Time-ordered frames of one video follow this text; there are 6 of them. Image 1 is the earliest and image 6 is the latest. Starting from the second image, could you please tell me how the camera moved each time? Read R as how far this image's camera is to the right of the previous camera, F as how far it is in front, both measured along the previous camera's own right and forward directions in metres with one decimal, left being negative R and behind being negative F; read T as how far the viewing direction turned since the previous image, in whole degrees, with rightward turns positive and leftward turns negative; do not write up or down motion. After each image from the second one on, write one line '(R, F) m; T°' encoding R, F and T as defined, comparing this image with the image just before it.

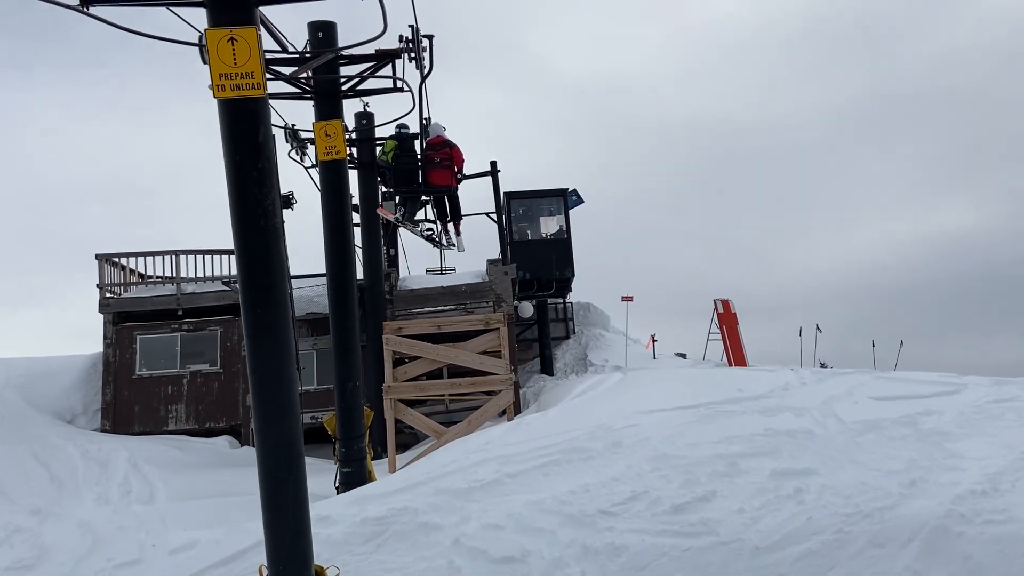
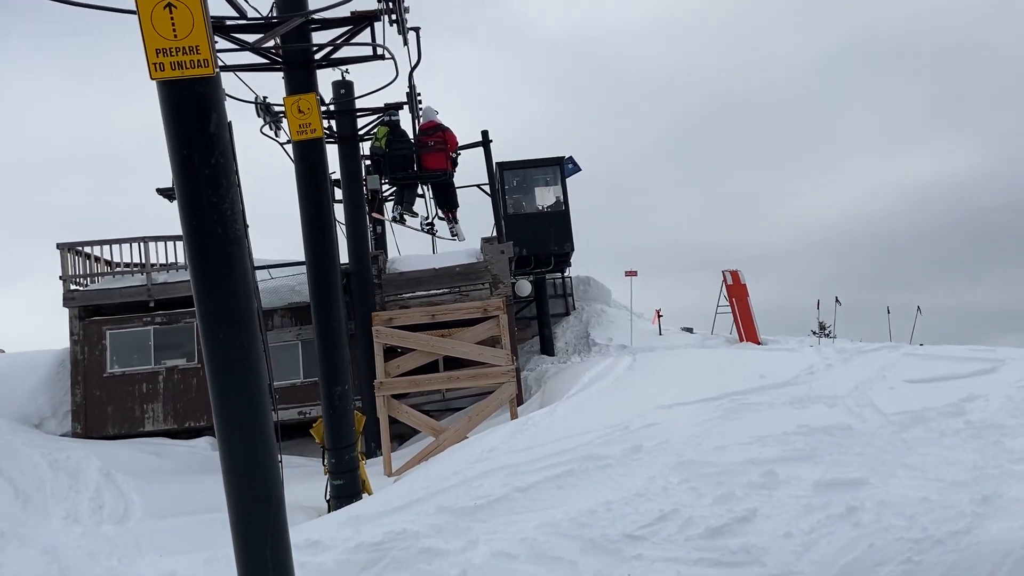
(-0.1, +0.9) m; +1°
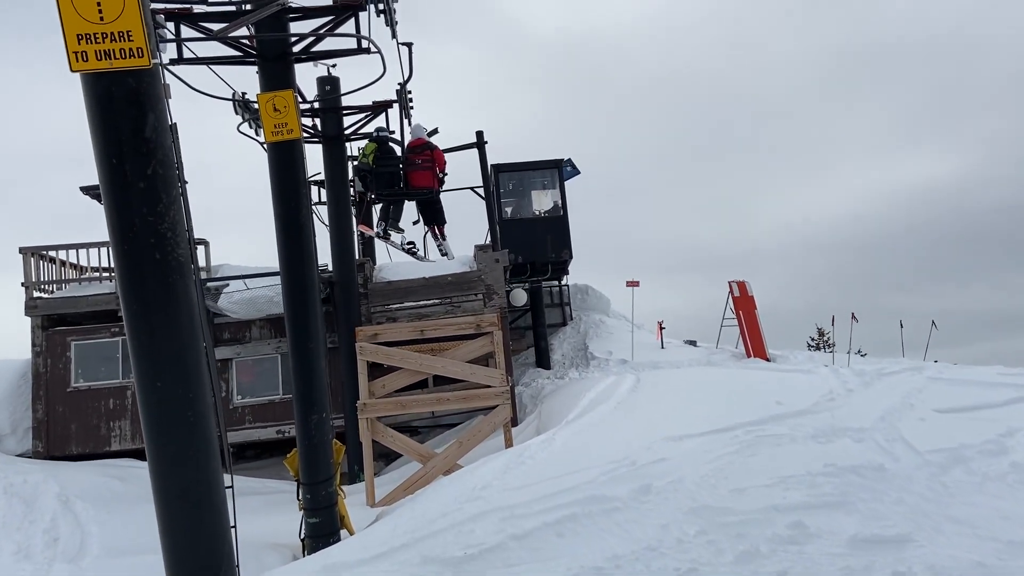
(0.0, +0.8) m; +1°
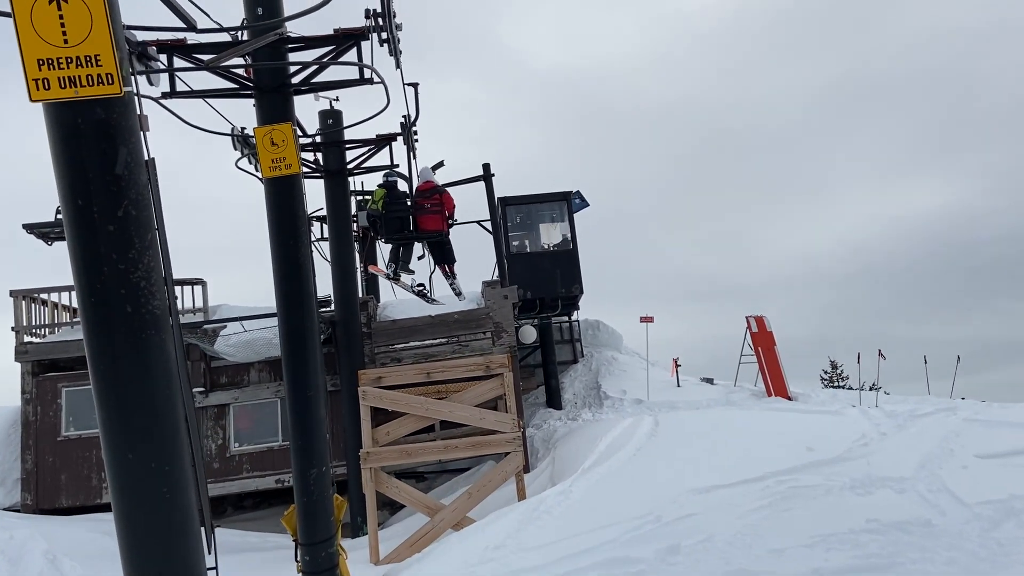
(-0.1, +0.5) m; 0°
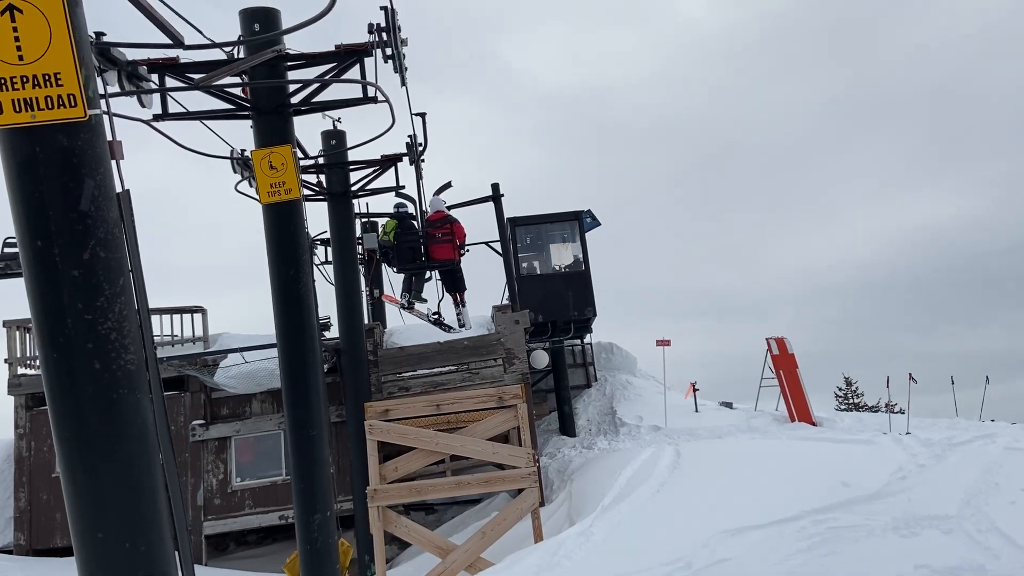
(-0.1, +0.5) m; 0°
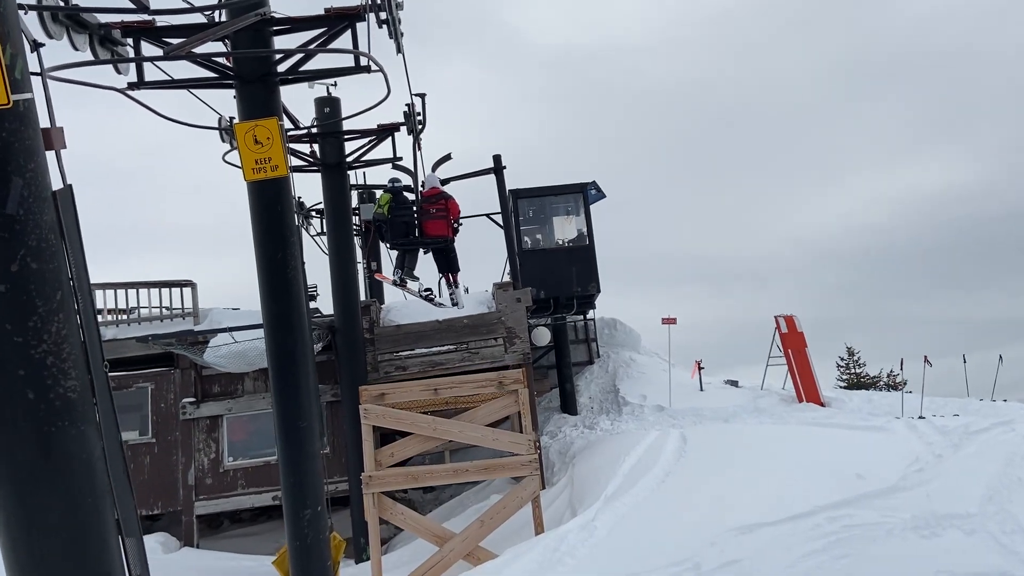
(0.0, +0.4) m; 0°
